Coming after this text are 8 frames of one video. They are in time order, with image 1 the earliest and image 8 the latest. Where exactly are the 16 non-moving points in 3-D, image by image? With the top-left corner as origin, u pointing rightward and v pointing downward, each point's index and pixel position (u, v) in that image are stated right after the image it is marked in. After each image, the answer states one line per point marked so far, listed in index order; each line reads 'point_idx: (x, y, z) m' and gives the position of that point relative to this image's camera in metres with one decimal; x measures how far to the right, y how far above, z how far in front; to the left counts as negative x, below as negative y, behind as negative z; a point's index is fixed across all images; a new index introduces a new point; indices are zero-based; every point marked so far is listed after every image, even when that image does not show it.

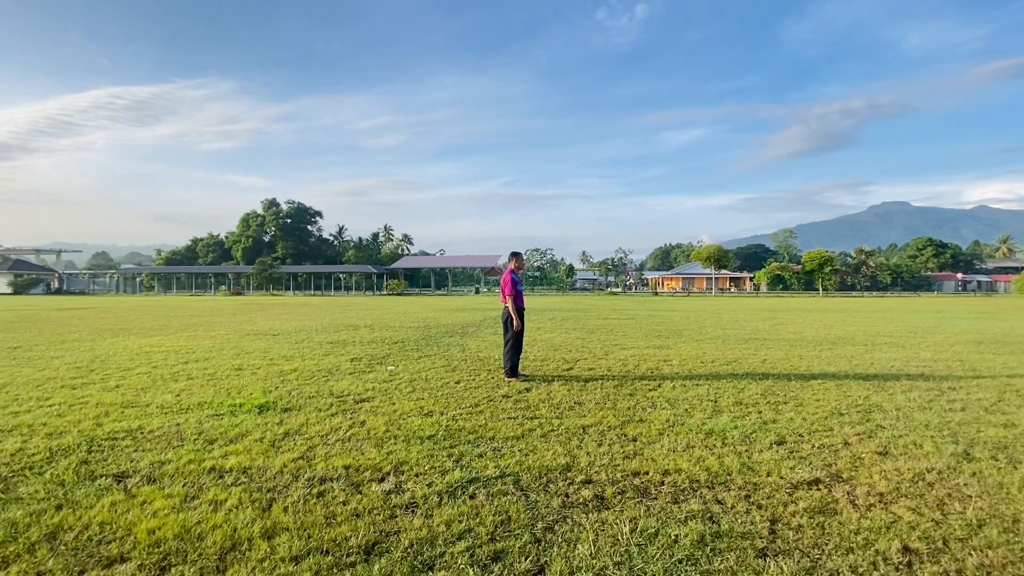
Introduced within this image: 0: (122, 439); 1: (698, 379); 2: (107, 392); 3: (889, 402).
0: (-3.8, -1.5, +4.8) m
1: (+2.8, -1.4, +7.2) m
2: (-5.6, -1.4, +6.7) m
3: (+4.6, -1.4, +6.0) m
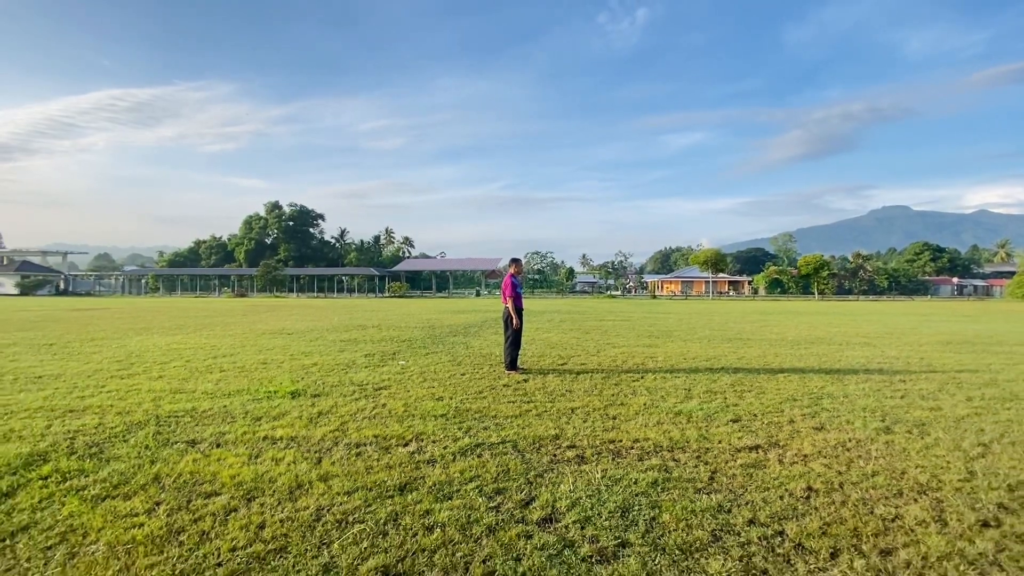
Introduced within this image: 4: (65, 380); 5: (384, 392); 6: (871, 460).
0: (-3.8, -1.5, +5.6) m
1: (+2.8, -1.4, +8.0) m
2: (-5.6, -1.5, +7.6) m
3: (+4.6, -1.4, +6.8) m
4: (-7.1, -1.5, +7.8) m
5: (-1.7, -1.4, +6.7) m
6: (+3.1, -1.5, +4.1) m
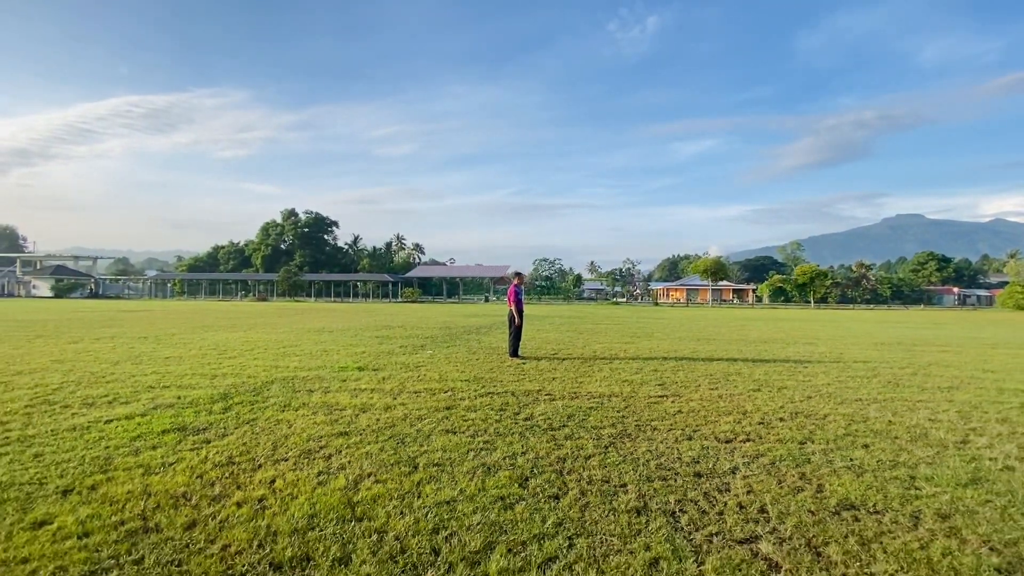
0: (-3.8, -1.6, +8.4) m
1: (+2.8, -1.6, +10.7) m
2: (-5.6, -1.6, +10.4) m
3: (+4.7, -1.6, +9.5) m
4: (-7.1, -1.6, +10.6) m
5: (-1.7, -1.6, +9.4) m
6: (+3.1, -1.6, +6.8) m
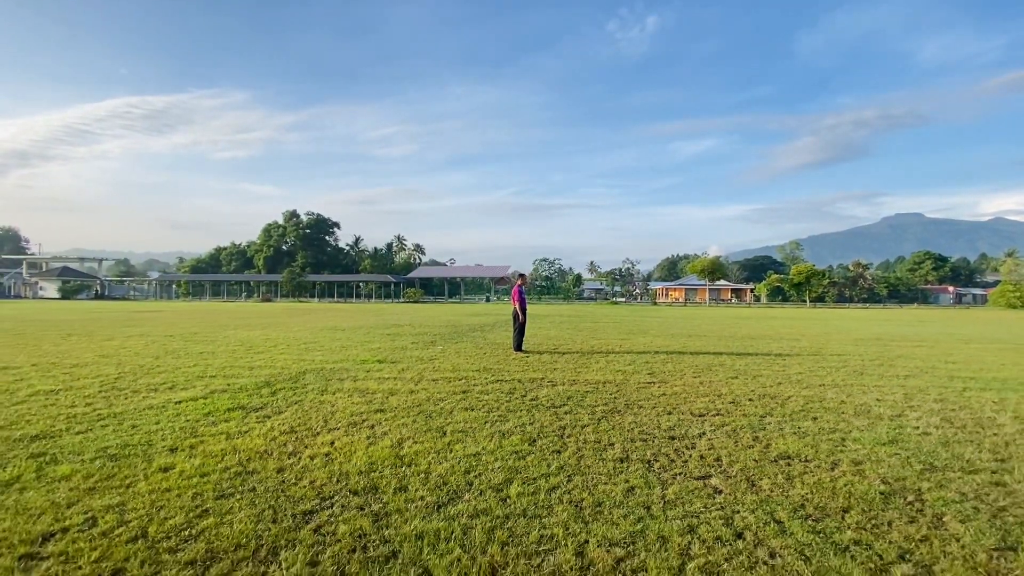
0: (-3.7, -1.6, +9.4) m
1: (+2.9, -1.6, +11.7) m
2: (-5.5, -1.6, +11.4) m
3: (+4.8, -1.6, +10.5) m
4: (-7.0, -1.6, +11.6) m
5: (-1.6, -1.6, +10.4) m
6: (+3.2, -1.6, +7.8) m
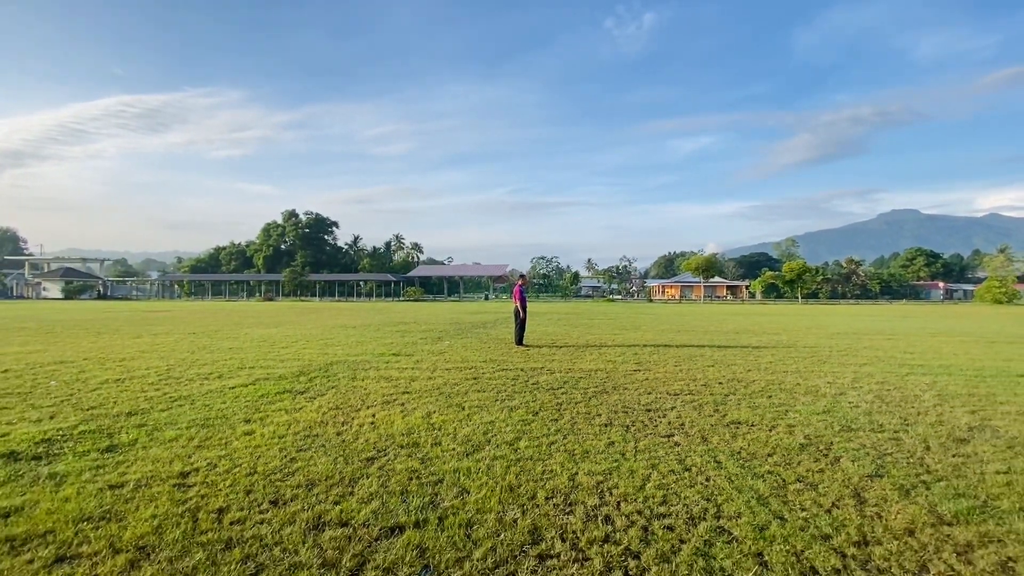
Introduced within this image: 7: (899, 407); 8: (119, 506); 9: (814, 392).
0: (-3.7, -1.6, +10.6) m
1: (+3.0, -1.6, +12.9) m
2: (-5.4, -1.6, +12.5) m
3: (+4.8, -1.6, +11.7) m
4: (-6.9, -1.6, +12.7) m
5: (-1.5, -1.6, +11.6) m
6: (+3.2, -1.6, +9.0) m
7: (+5.2, -1.6, +6.5) m
8: (-2.9, -1.6, +3.7) m
9: (+4.6, -1.6, +7.4) m
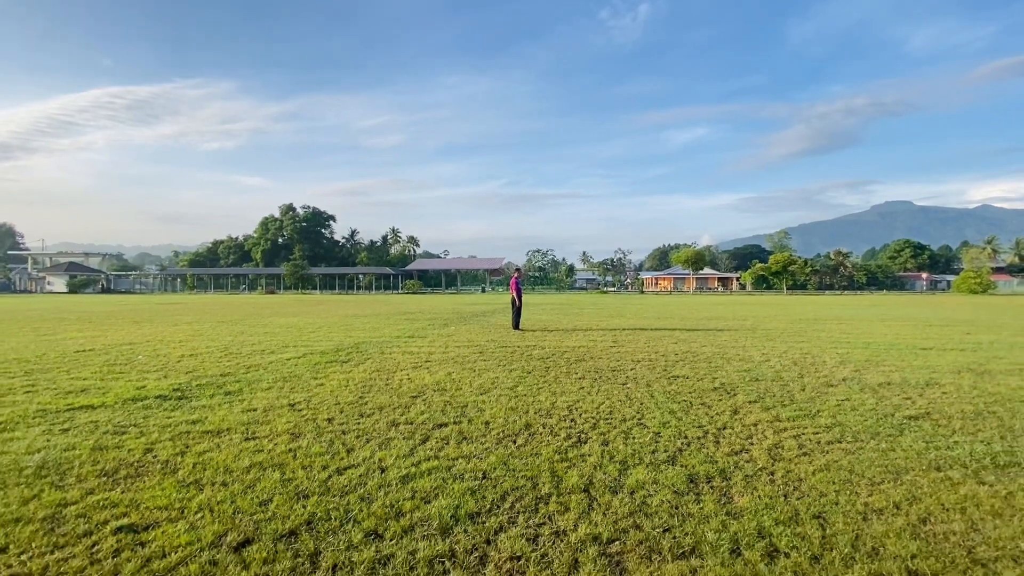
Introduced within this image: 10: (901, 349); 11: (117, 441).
0: (-3.7, -1.4, +12.6) m
1: (+2.9, -1.3, +15.0) m
2: (-5.5, -1.4, +14.5) m
3: (+4.8, -1.3, +13.7) m
4: (-7.0, -1.4, +14.7) m
5: (-1.6, -1.3, +13.6) m
6: (+3.2, -1.4, +11.1) m
7: (+5.2, -1.4, +8.6) m
8: (-2.9, -1.5, +5.7) m
9: (+4.6, -1.4, +9.5) m
10: (+8.8, -1.4, +10.9) m
11: (-4.0, -1.5, +4.9) m
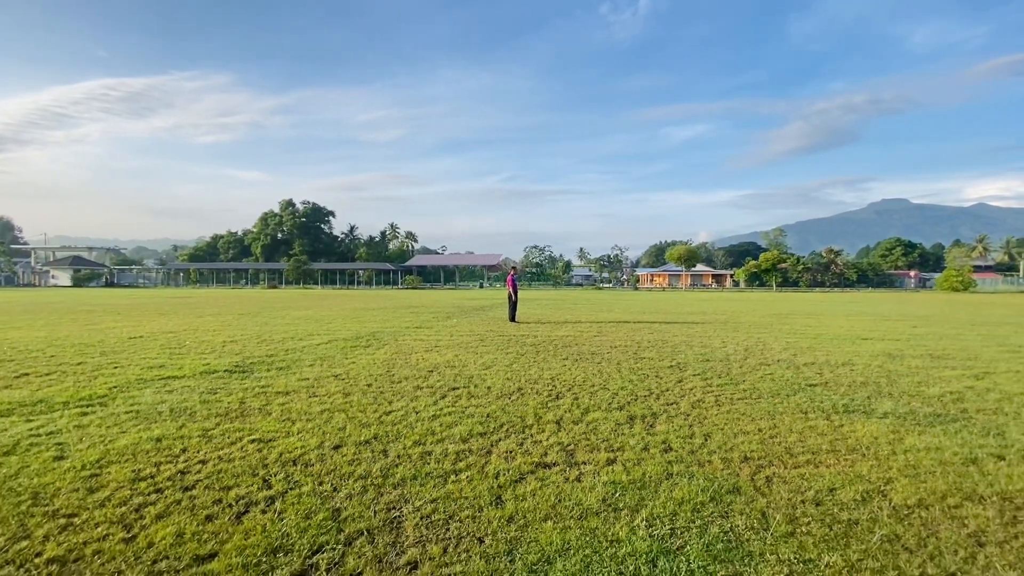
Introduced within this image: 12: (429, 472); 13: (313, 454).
0: (-3.8, -1.3, +14.3) m
1: (+2.8, -1.2, +16.7) m
2: (-5.6, -1.2, +16.2) m
3: (+4.7, -1.2, +15.5) m
4: (-7.1, -1.2, +16.4) m
5: (-1.7, -1.2, +15.3) m
6: (+3.1, -1.3, +12.8) m
7: (+5.2, -1.4, +10.3) m
8: (-3.0, -1.5, +7.4) m
9: (+4.5, -1.3, +11.2) m
10: (+8.7, -1.3, +12.6) m
11: (-4.1, -1.5, +6.5) m
12: (-0.7, -1.5, +4.0) m
13: (-1.8, -1.5, +4.4) m
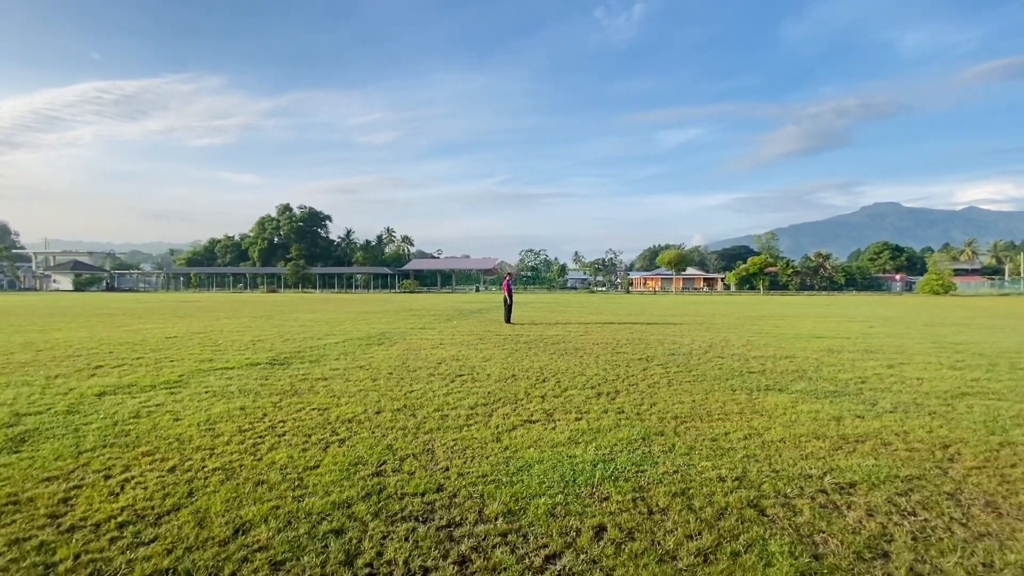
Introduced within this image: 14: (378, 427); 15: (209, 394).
0: (-4.0, -1.4, +15.9) m
1: (+2.6, -1.3, +18.3) m
2: (-5.8, -1.4, +17.8) m
3: (+4.5, -1.4, +17.2) m
4: (-7.3, -1.4, +18.0) m
5: (-1.9, -1.4, +16.9) m
6: (+3.0, -1.4, +14.4) m
7: (+5.0, -1.5, +12.0) m
8: (-3.1, -1.6, +9.0) m
9: (+4.4, -1.5, +12.9) m
10: (+8.5, -1.4, +14.3) m
11: (-4.1, -1.6, +8.1) m
12: (-0.7, -1.6, +5.6) m
13: (-1.9, -1.6, +6.0) m
14: (-1.6, -1.6, +5.6) m
15: (-4.6, -1.6, +7.2) m
